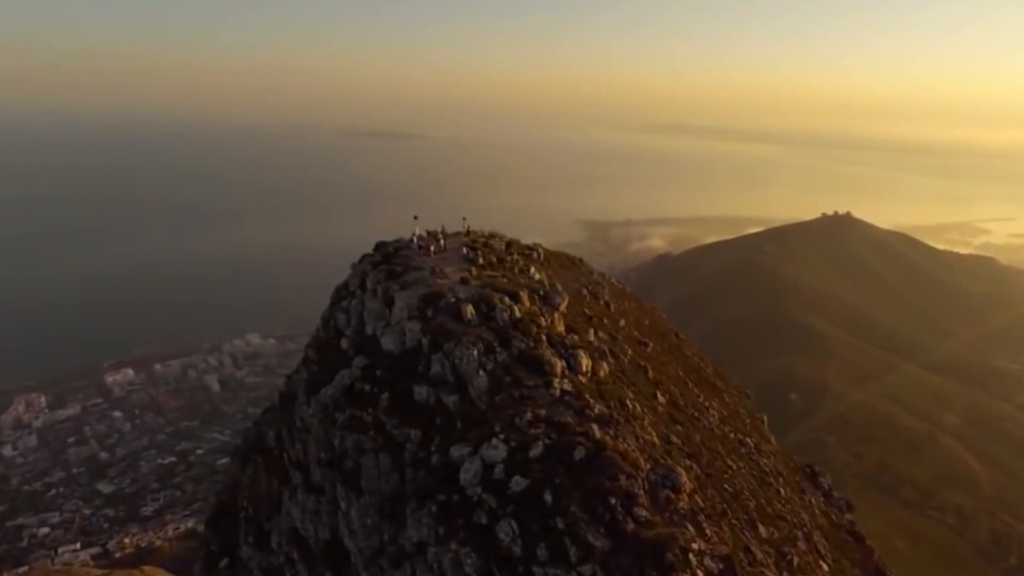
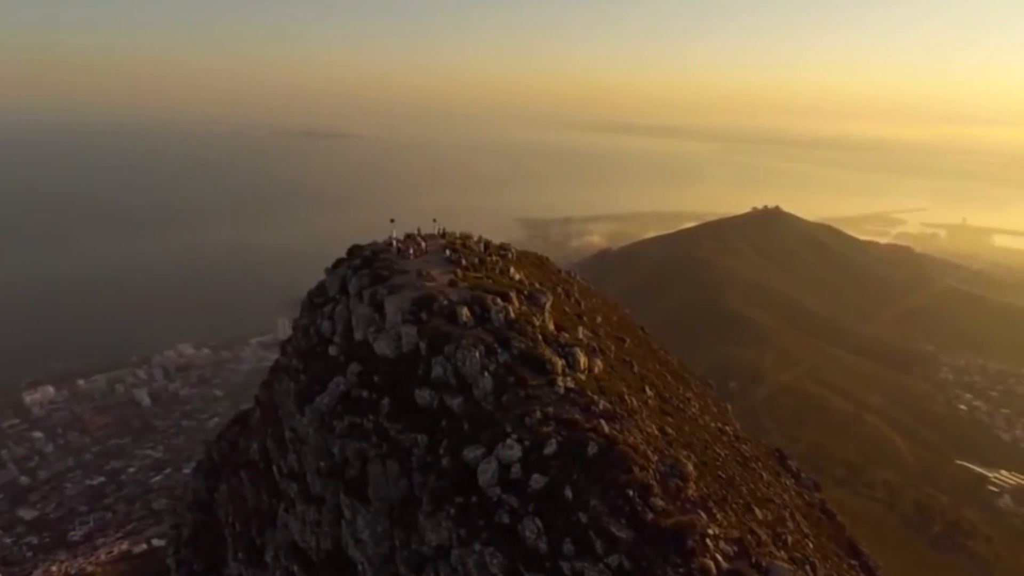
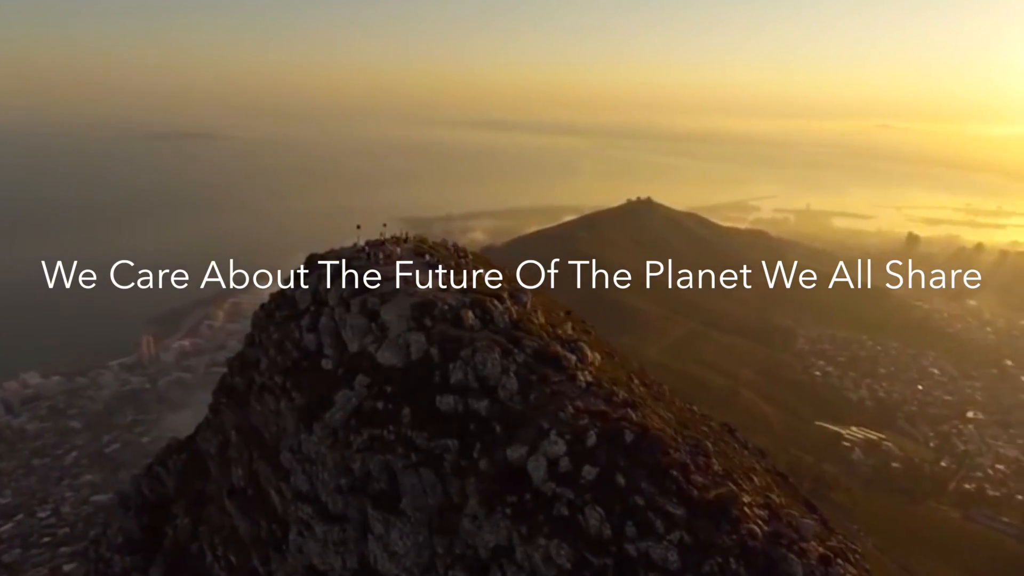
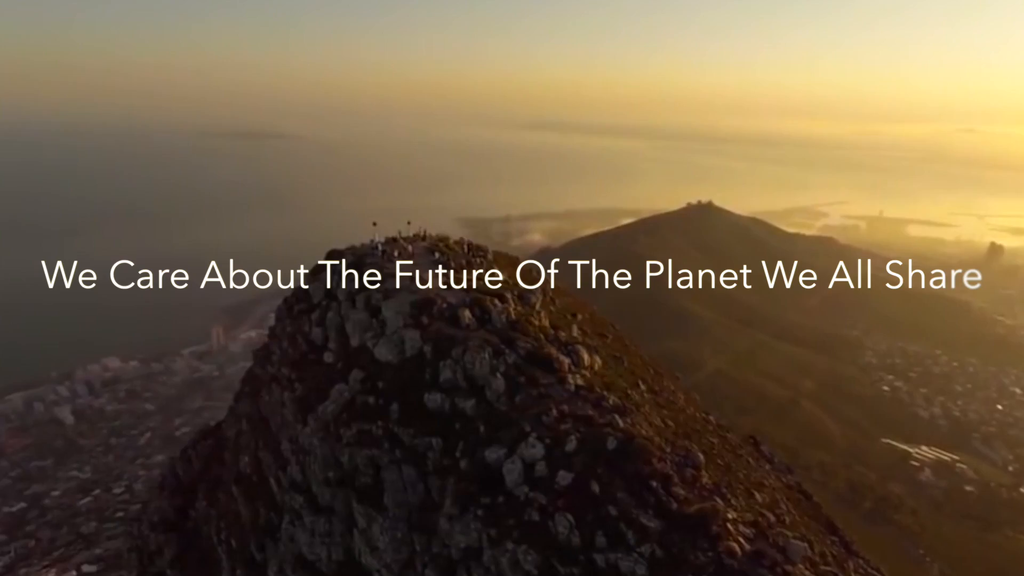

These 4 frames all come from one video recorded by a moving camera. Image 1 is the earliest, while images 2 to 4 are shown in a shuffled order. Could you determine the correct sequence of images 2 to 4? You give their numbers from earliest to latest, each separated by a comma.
2, 4, 3
